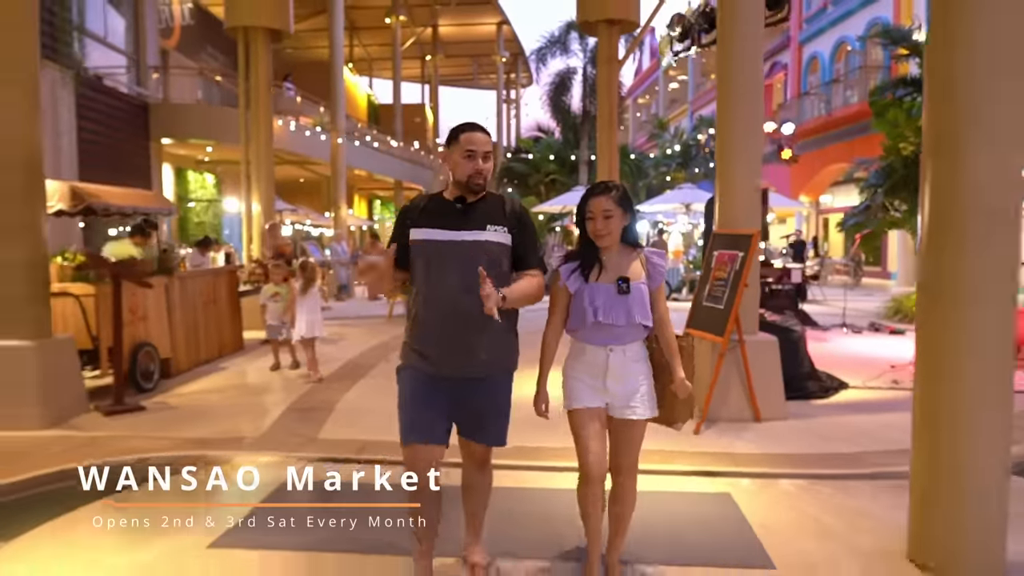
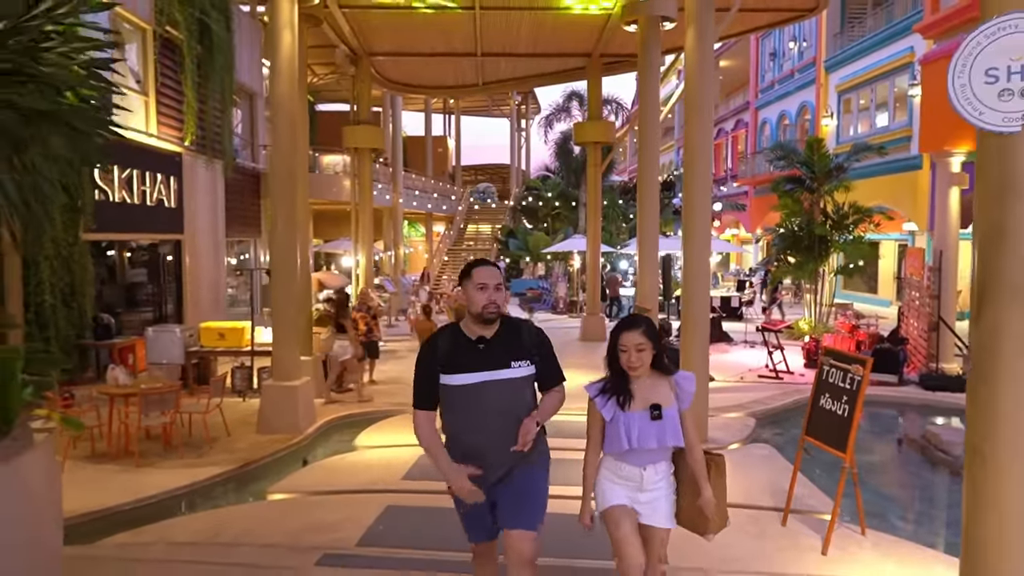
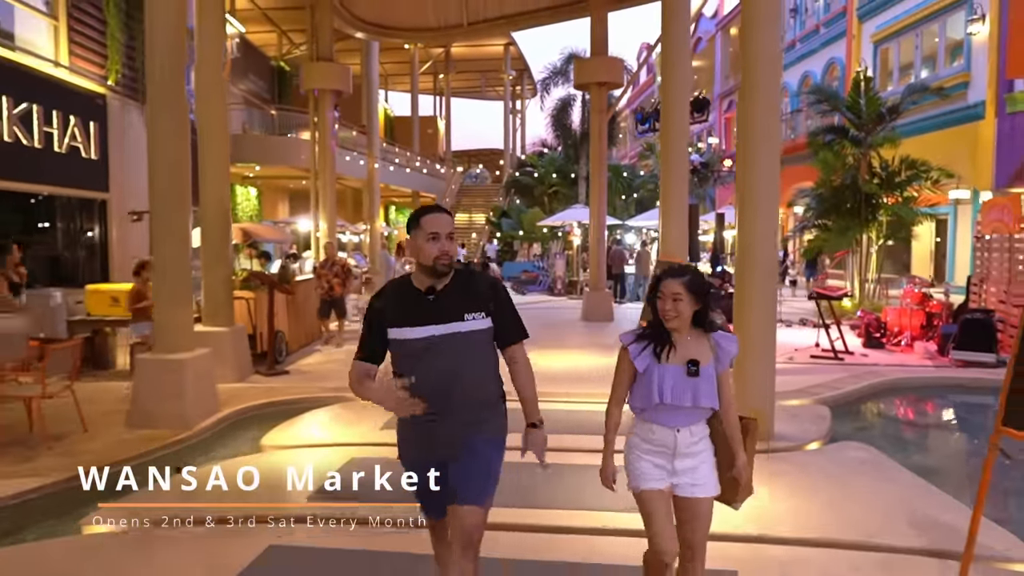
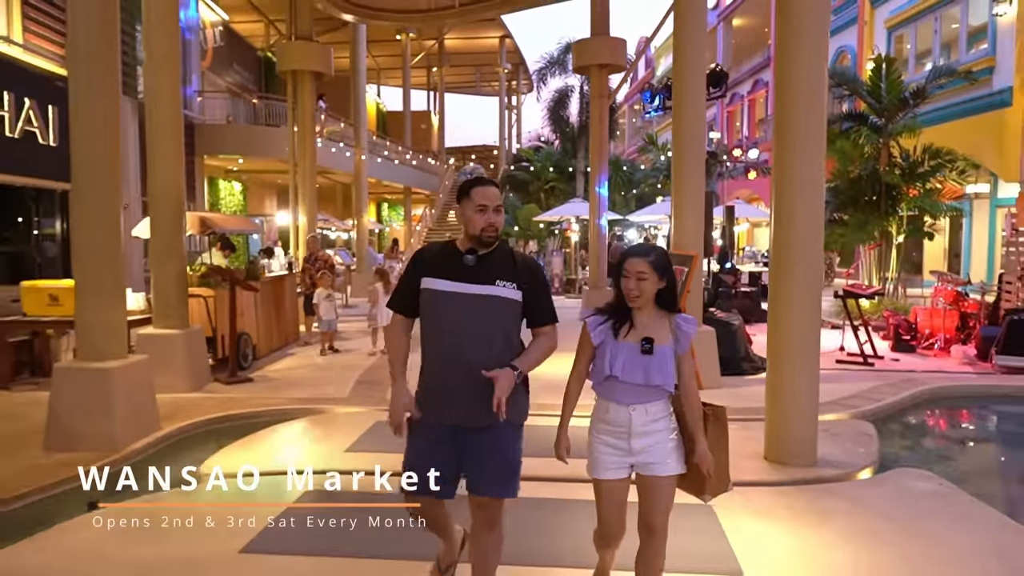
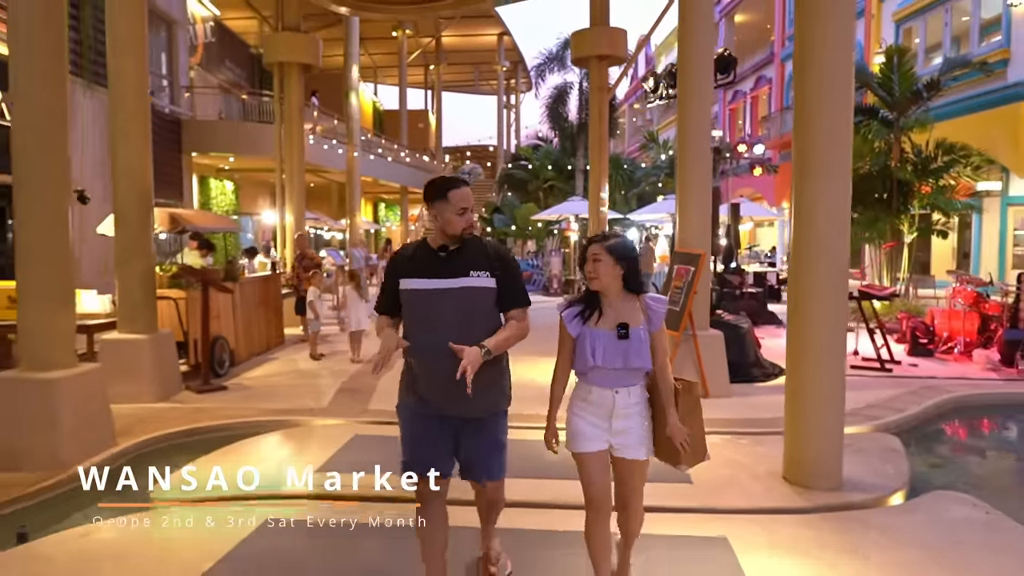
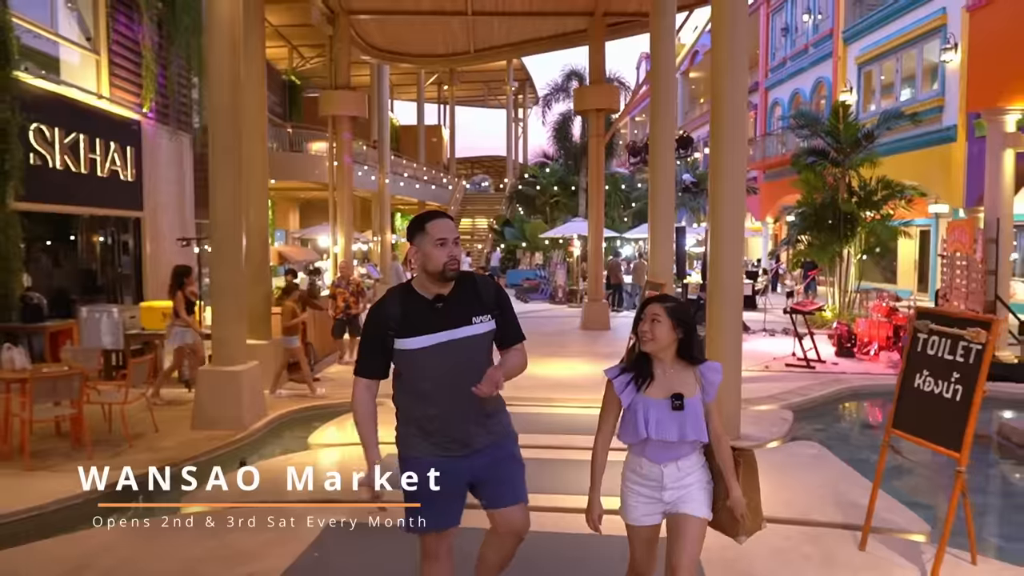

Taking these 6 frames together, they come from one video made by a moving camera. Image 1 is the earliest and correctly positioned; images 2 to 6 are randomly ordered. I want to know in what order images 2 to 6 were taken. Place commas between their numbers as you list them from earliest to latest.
5, 4, 3, 6, 2
